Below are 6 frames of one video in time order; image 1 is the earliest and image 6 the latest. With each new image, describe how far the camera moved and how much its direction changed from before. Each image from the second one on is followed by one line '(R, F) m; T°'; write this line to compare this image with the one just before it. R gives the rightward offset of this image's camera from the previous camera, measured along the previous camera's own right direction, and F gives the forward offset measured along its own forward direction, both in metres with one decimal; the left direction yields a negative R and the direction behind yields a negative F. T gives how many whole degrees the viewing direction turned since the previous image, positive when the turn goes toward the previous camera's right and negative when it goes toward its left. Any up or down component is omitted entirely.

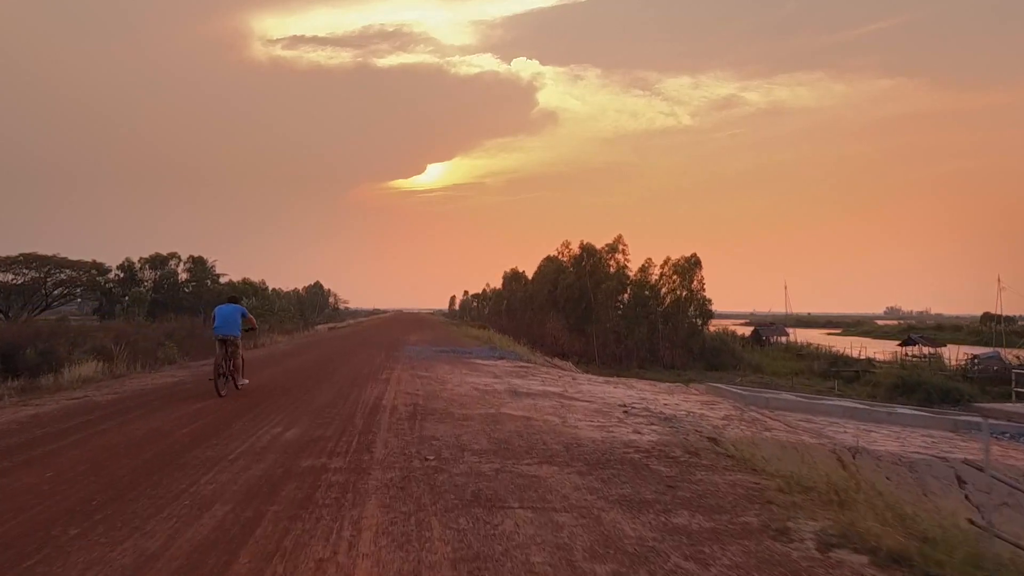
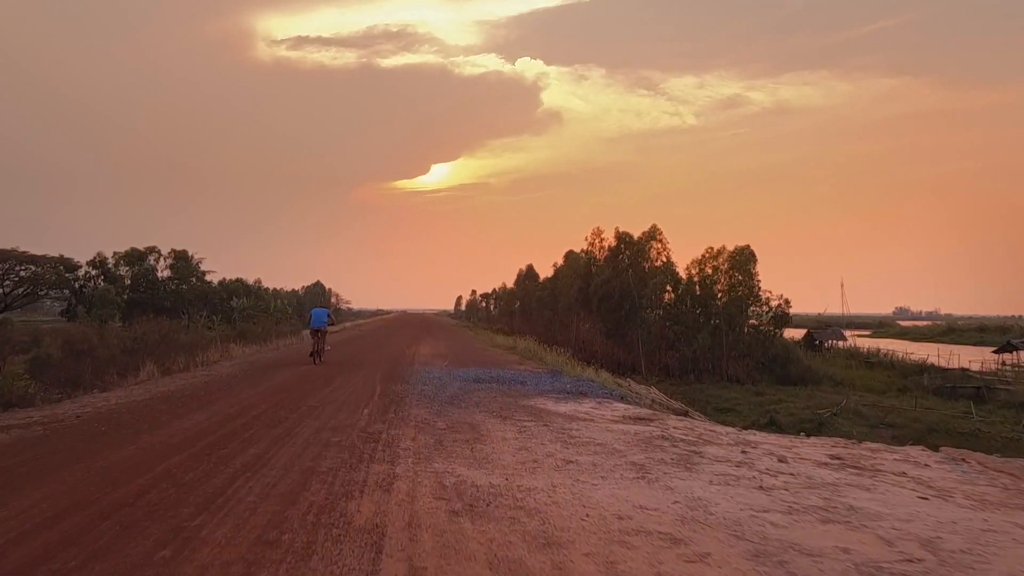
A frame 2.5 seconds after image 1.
(-1.8, +10.0) m; 0°
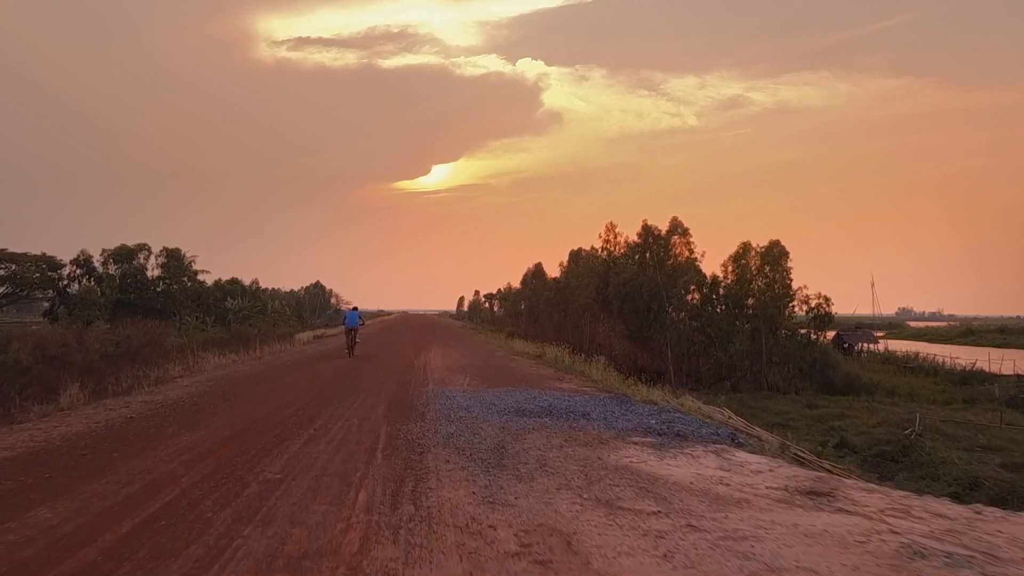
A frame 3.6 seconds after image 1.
(-1.0, +4.5) m; 0°
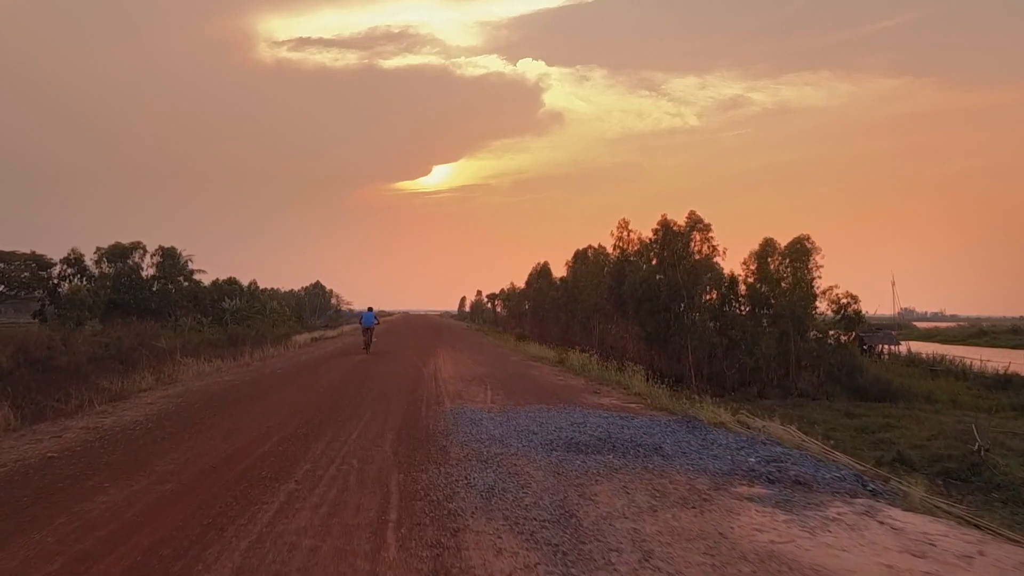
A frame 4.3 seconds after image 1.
(-0.6, +2.6) m; 0°
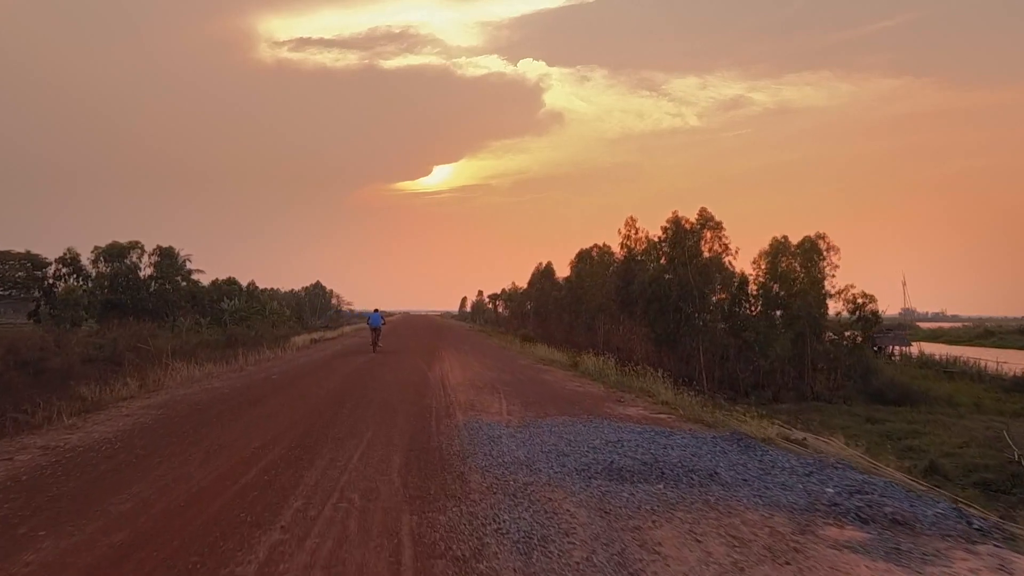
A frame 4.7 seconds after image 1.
(-0.3, +1.3) m; 0°
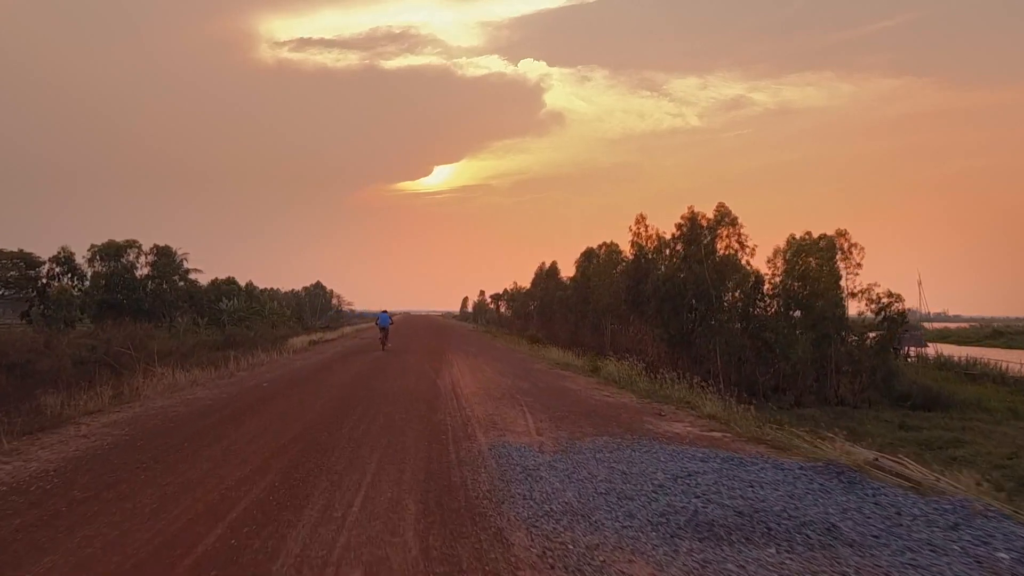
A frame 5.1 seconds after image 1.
(-0.4, +1.8) m; 0°
